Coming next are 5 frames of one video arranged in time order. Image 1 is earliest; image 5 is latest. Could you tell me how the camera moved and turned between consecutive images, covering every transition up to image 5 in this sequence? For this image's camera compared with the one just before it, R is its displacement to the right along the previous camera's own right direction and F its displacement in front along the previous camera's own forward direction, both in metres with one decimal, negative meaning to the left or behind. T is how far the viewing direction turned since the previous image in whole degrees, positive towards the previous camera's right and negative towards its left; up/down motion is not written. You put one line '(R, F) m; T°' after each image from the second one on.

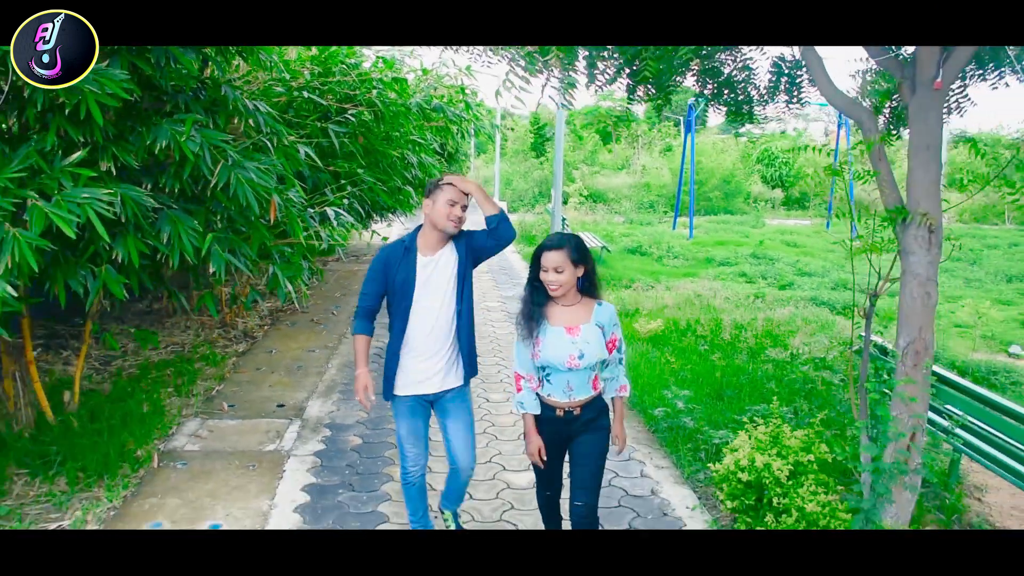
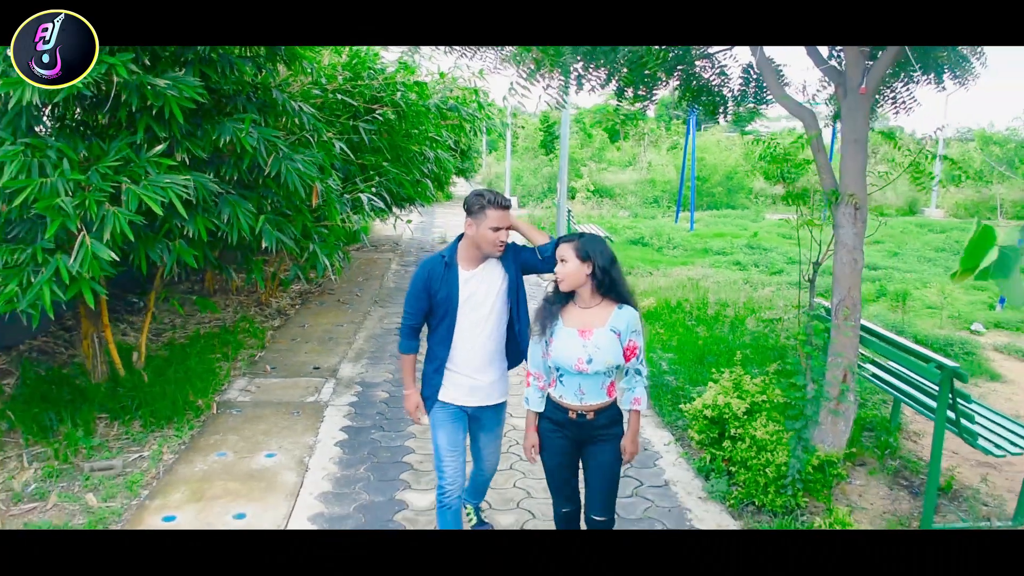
(0.0, -0.7) m; -1°
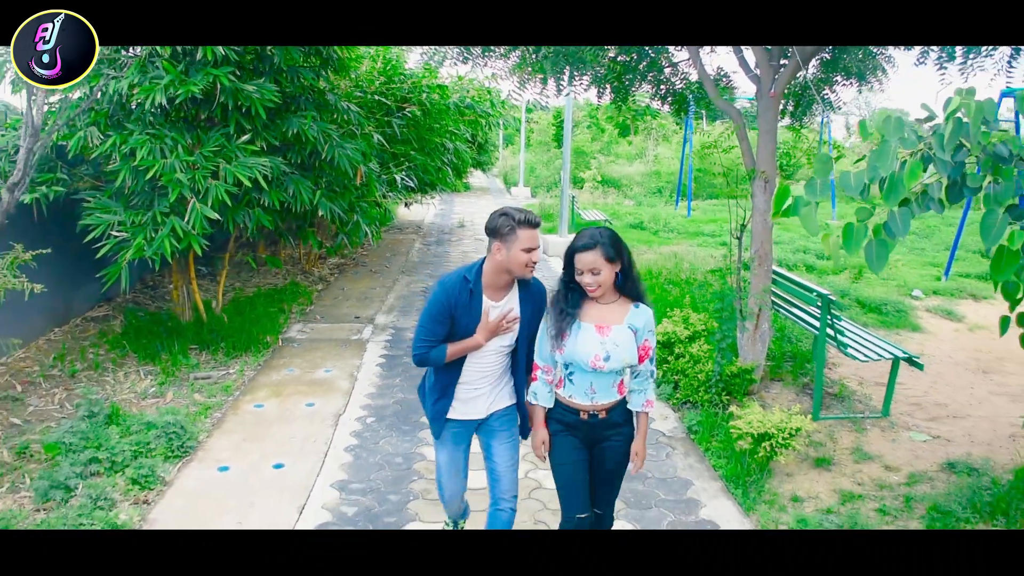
(+0.1, -1.3) m; -1°
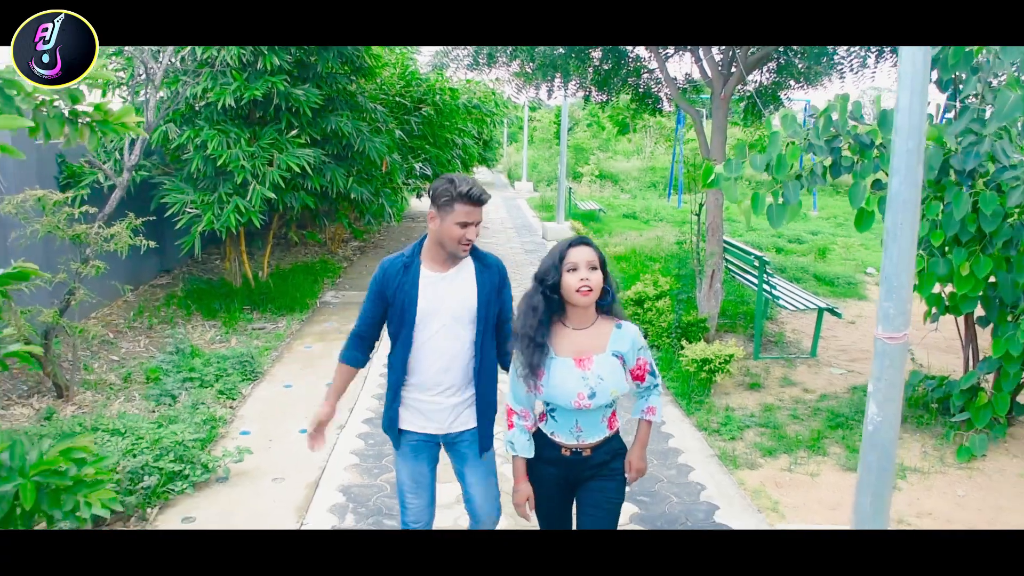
(0.0, -1.2) m; 0°
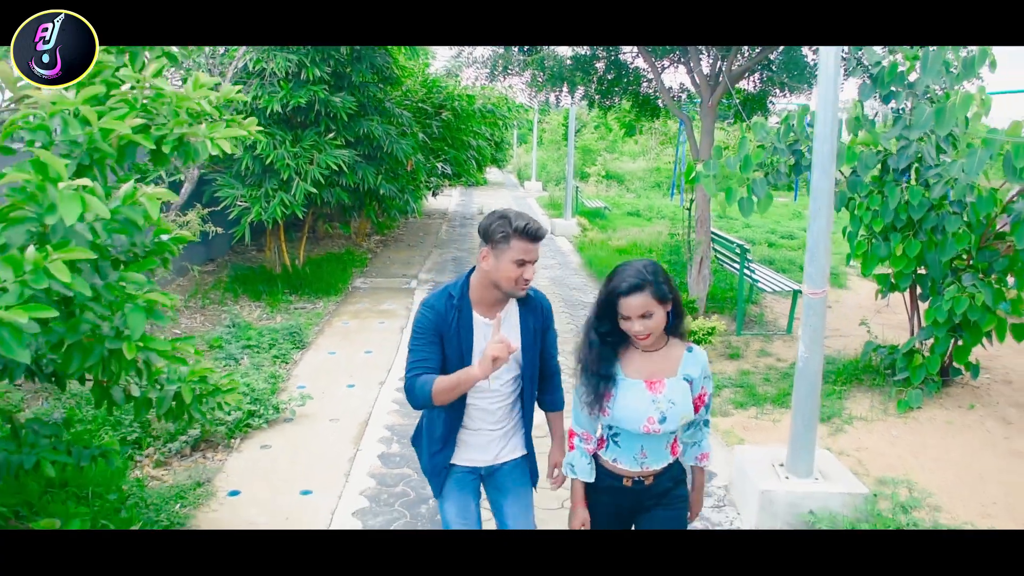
(0.0, -0.9) m; 0°
